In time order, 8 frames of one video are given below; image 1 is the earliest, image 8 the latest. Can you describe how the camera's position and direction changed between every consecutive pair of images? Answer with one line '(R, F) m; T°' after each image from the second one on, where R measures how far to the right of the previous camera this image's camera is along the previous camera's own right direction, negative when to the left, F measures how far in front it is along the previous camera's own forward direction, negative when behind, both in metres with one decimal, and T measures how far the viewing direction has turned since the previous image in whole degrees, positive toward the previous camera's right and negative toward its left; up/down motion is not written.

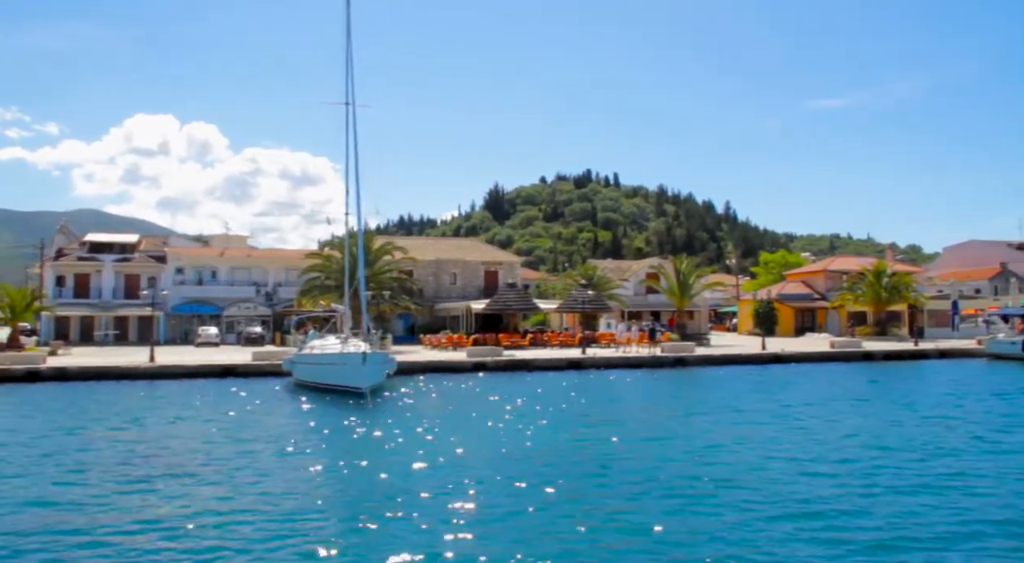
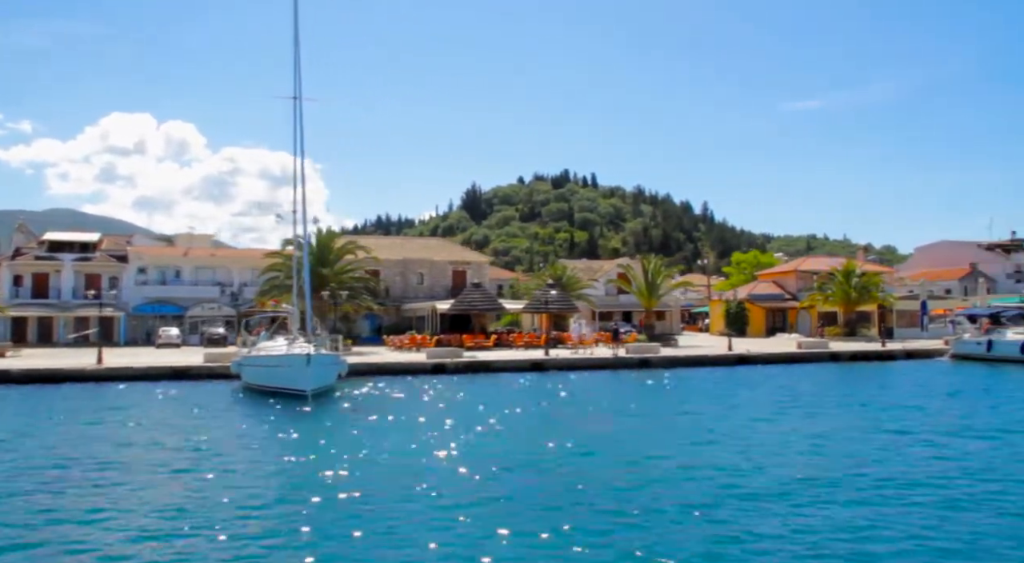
(+0.7, +0.7) m; +1°
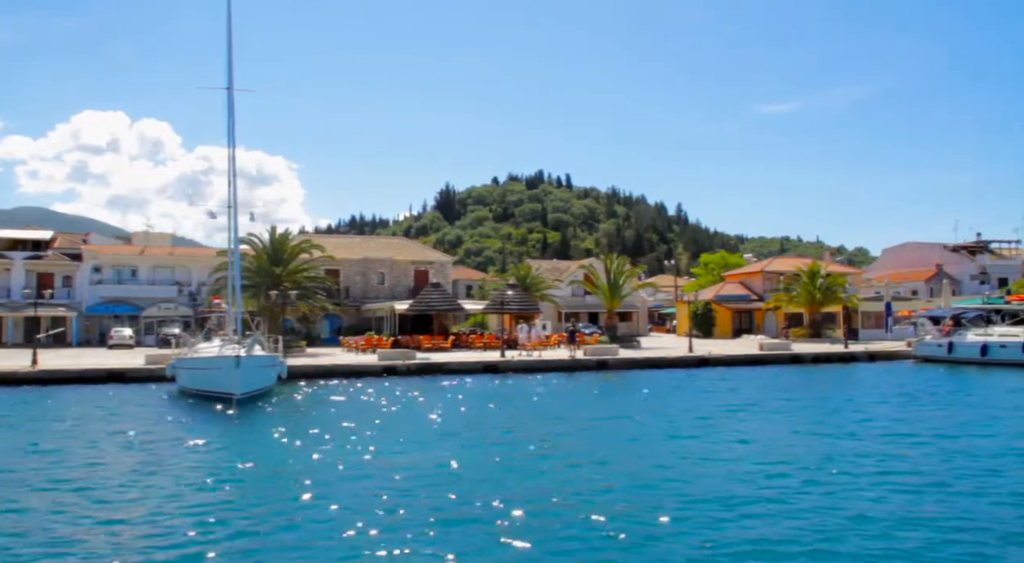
(+0.8, +0.8) m; +1°
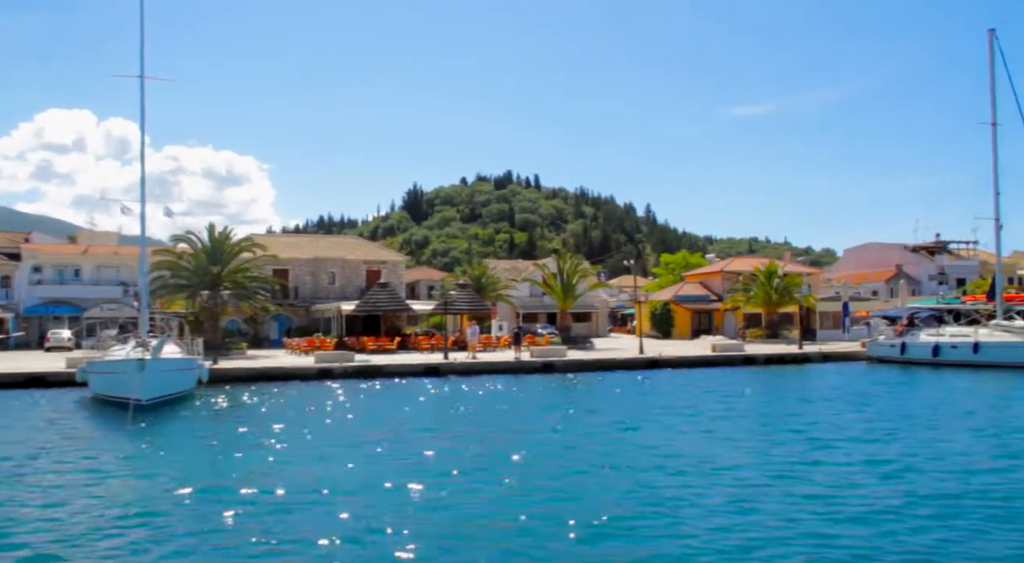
(+1.0, +1.0) m; +2°
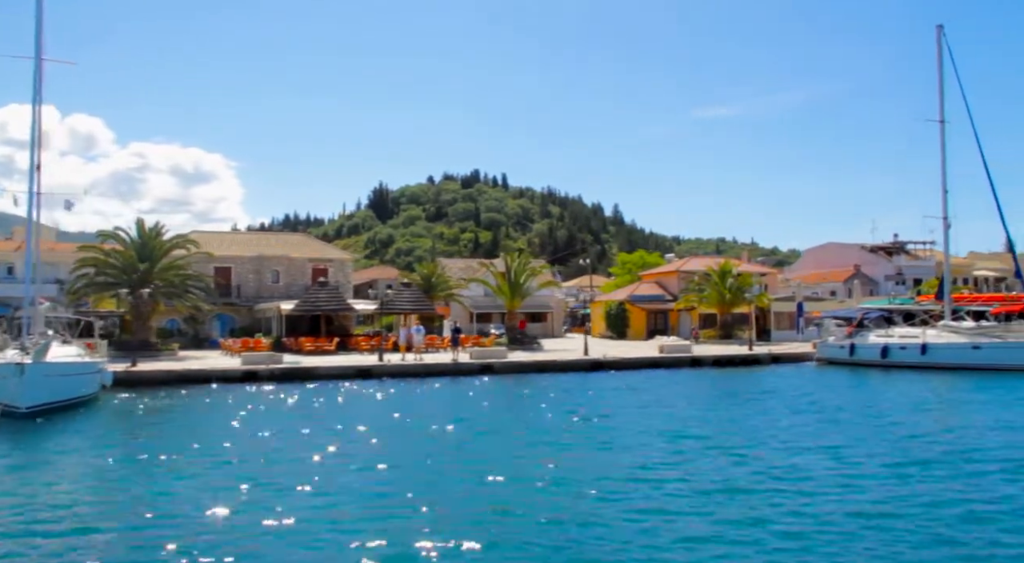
(+1.1, +1.2) m; +2°
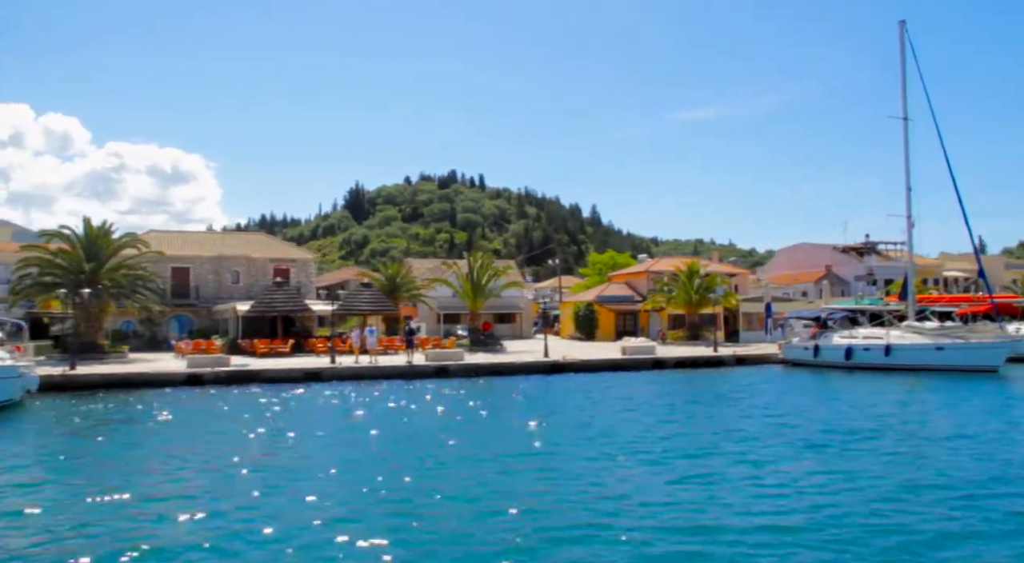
(+0.8, +0.8) m; +1°
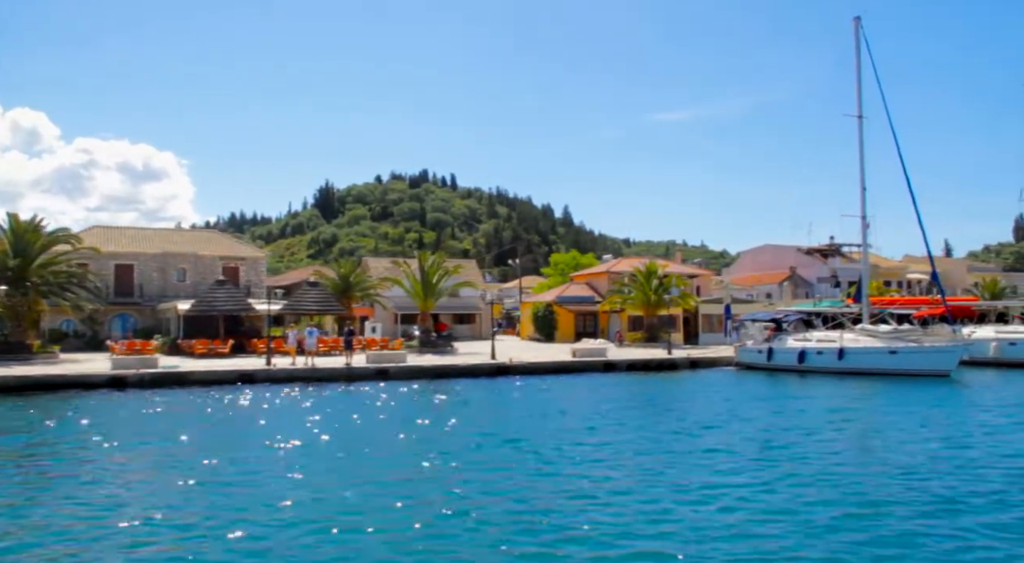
(+1.0, +1.0) m; +2°
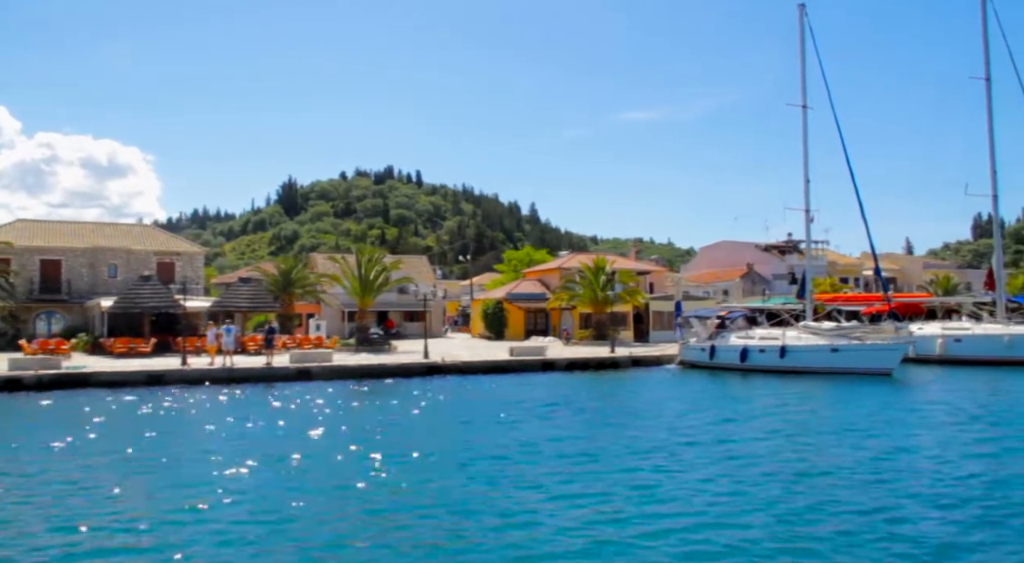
(+1.3, +1.3) m; +2°
